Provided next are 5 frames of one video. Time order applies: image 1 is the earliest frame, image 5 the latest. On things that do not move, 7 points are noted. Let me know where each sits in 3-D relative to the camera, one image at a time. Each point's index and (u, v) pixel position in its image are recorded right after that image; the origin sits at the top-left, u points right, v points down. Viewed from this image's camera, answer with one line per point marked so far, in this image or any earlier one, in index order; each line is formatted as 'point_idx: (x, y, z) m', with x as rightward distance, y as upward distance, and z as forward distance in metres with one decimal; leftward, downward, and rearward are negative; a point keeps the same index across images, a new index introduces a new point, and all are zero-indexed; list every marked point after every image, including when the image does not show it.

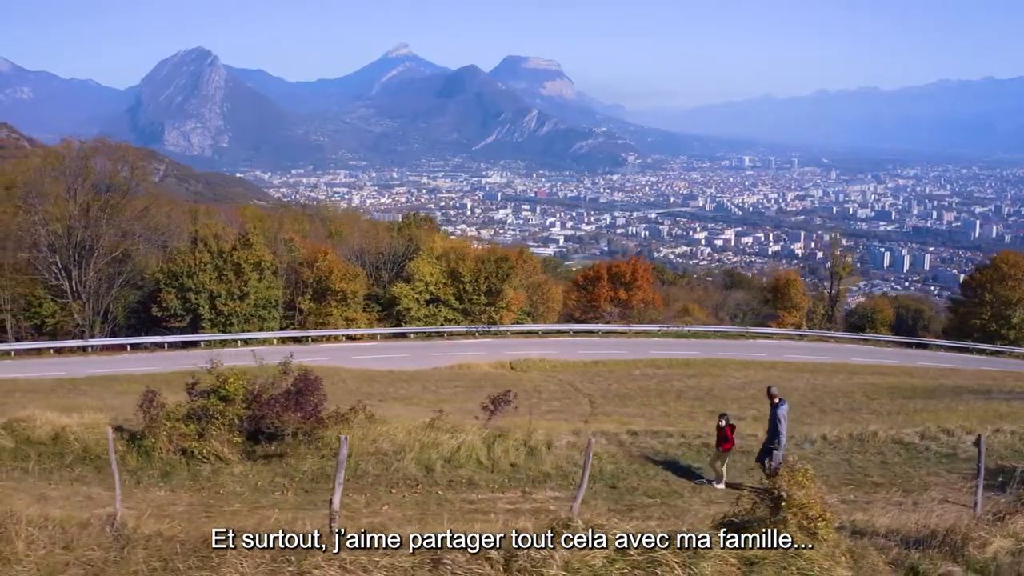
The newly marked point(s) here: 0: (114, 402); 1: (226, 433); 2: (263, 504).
0: (-6.8, -2.0, +13.6) m
1: (-3.0, -1.6, +8.6) m
2: (-2.4, -2.1, +7.7) m
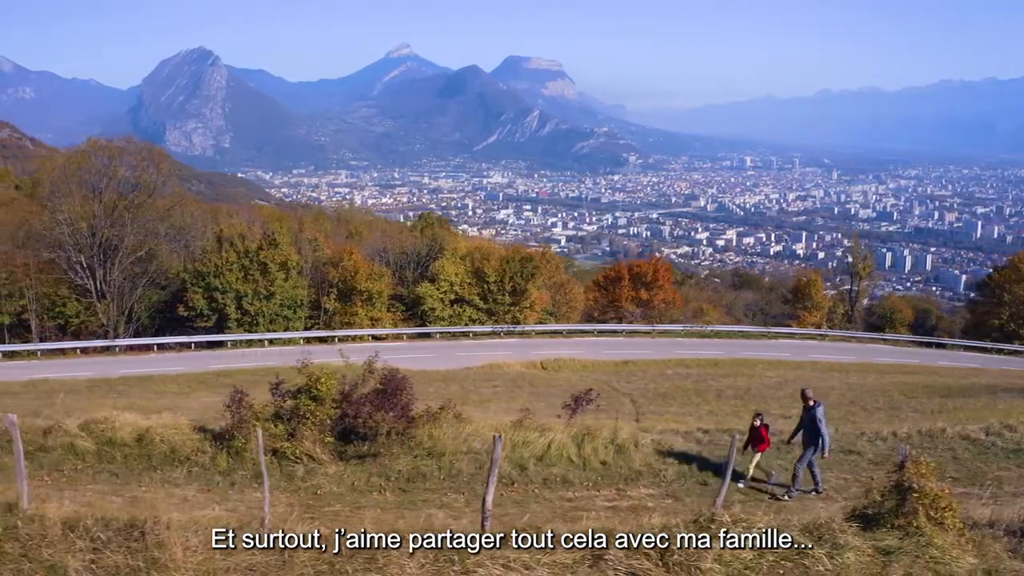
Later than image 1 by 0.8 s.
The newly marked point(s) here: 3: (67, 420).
0: (-5.8, -2.0, +13.5) m
1: (-2.0, -1.6, +8.5) m
2: (-1.4, -2.1, +7.7) m
3: (-5.1, -1.5, +9.0) m
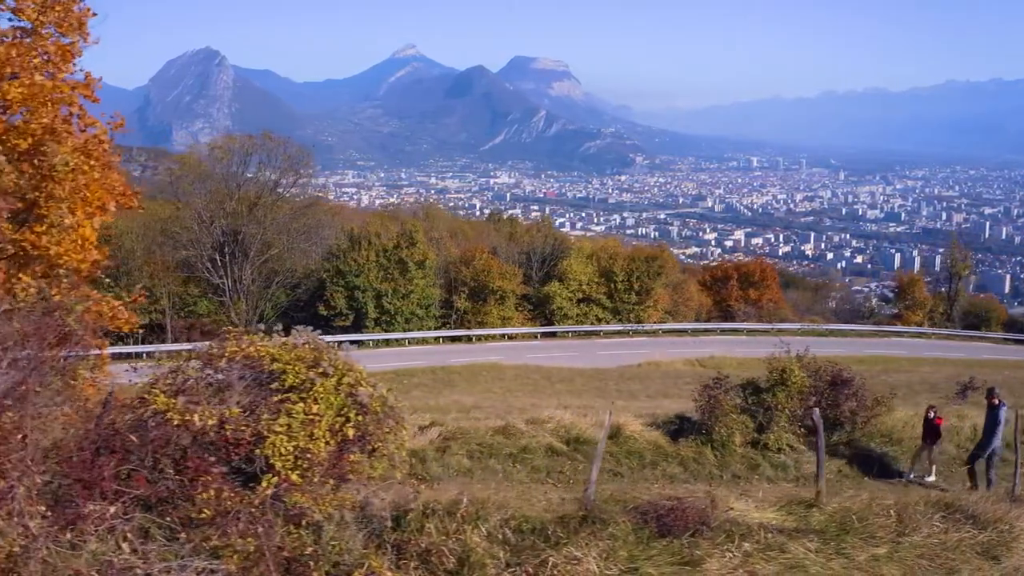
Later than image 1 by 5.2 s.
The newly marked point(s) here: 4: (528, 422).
0: (-0.9, -2.0, +13.4) m
1: (+3.0, -1.5, +8.5) m
2: (+3.6, -2.0, +7.6) m
3: (-0.1, -1.5, +8.9) m
4: (+0.1, -1.5, +8.9) m
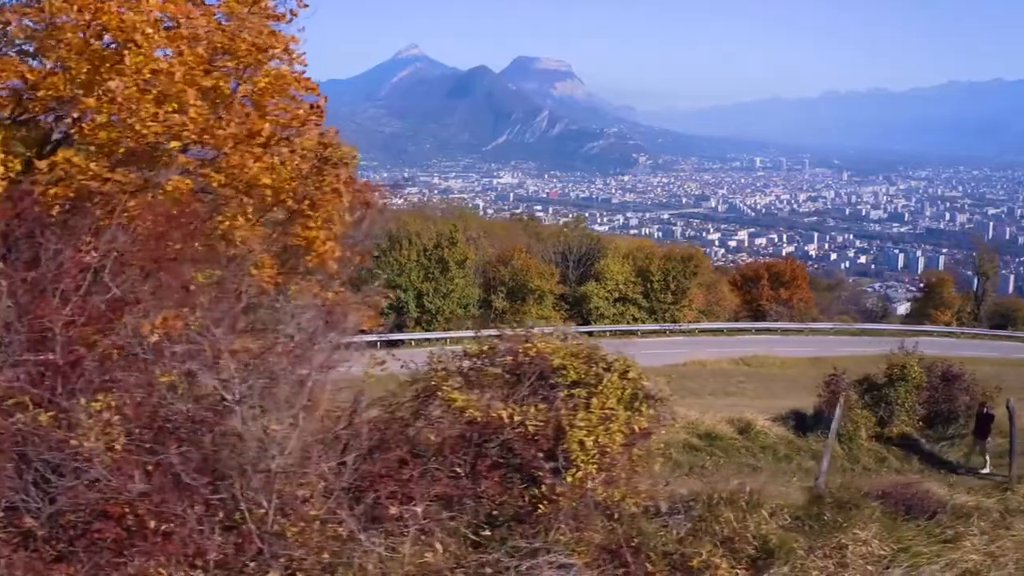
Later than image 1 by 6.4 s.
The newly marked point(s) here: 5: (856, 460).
0: (+0.5, -1.9, +13.5) m
1: (+4.4, -1.5, +8.6) m
2: (+5.0, -2.0, +7.8) m
3: (+1.3, -1.5, +9.0) m
4: (+1.5, -1.5, +9.1) m
5: (+3.6, -1.8, +8.1) m
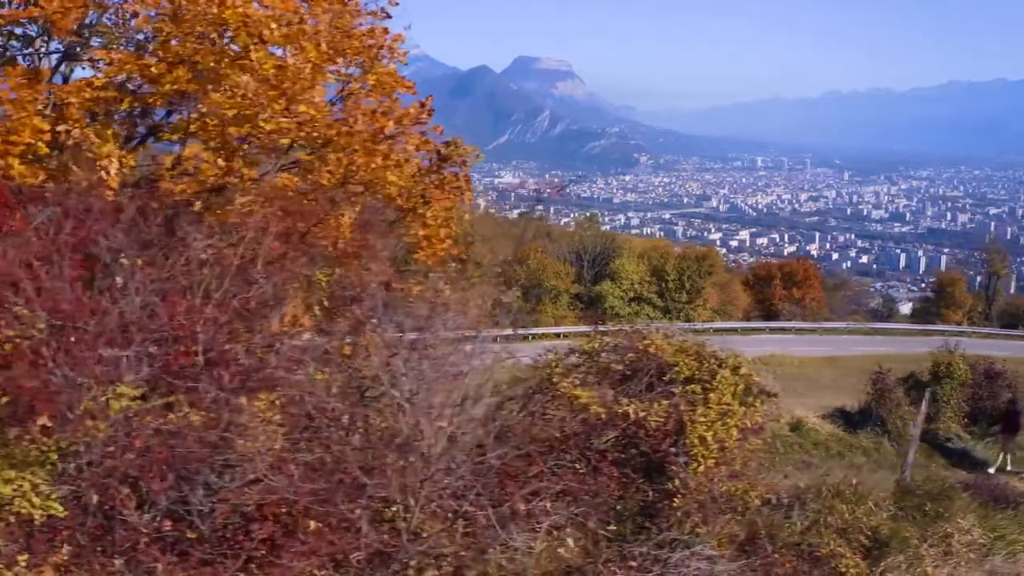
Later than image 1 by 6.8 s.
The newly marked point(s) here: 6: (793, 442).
0: (+1.1, -1.9, +13.6) m
1: (+5.0, -1.5, +8.8) m
2: (+5.6, -2.0, +7.9) m
3: (+1.9, -1.5, +9.2) m
4: (+2.1, -1.5, +9.2) m
5: (+4.2, -1.8, +8.3) m
6: (+3.0, -1.7, +8.4) m
